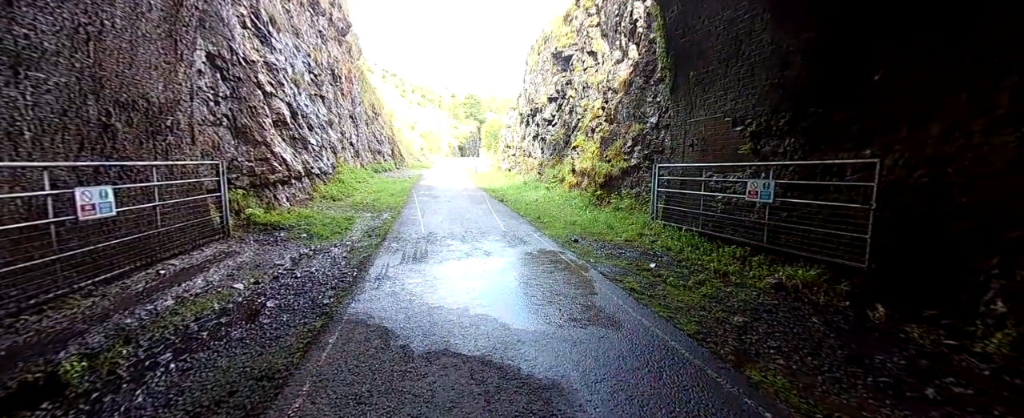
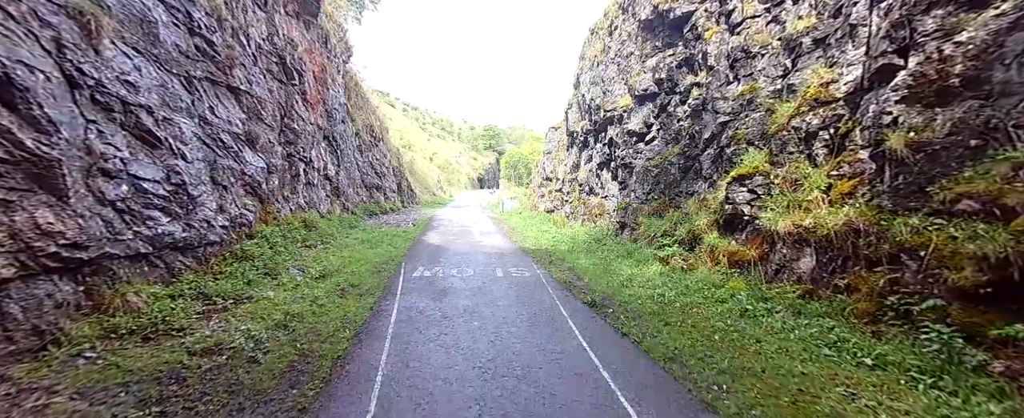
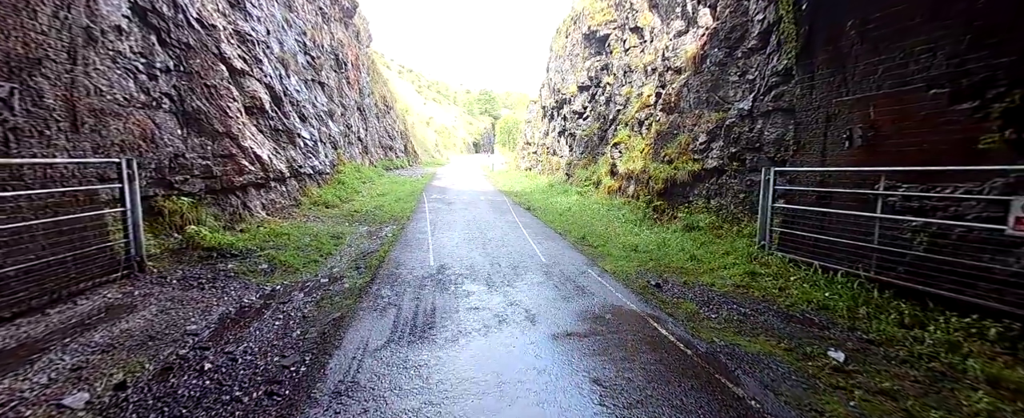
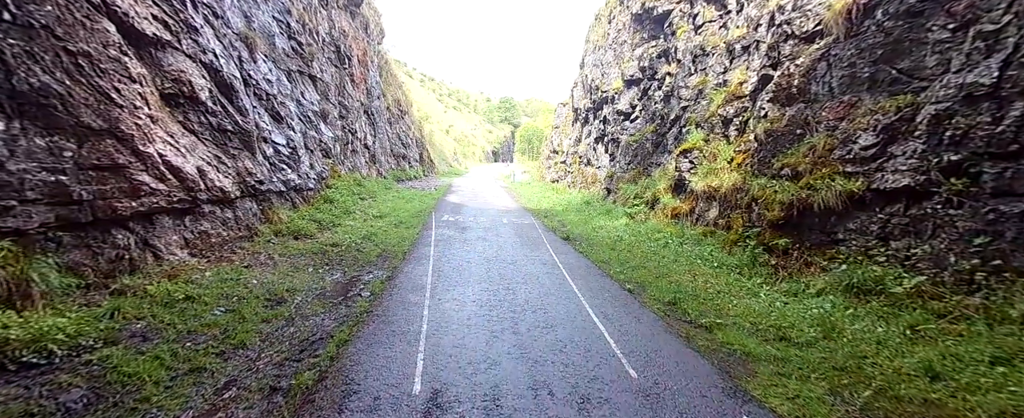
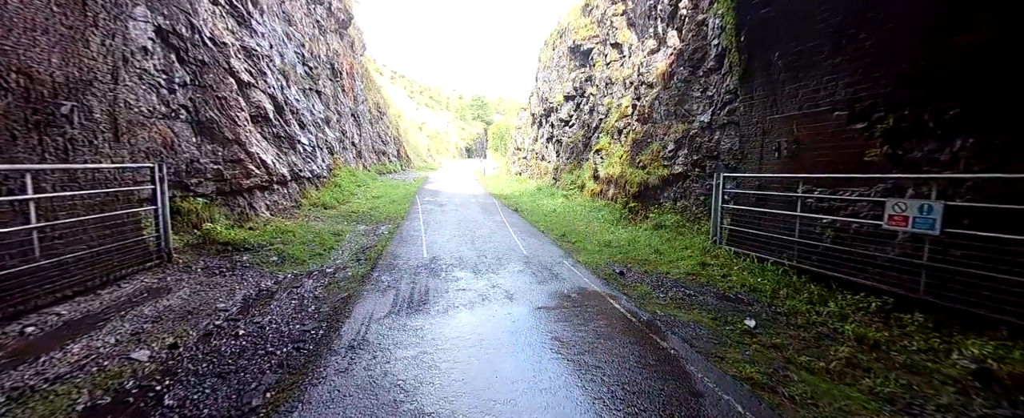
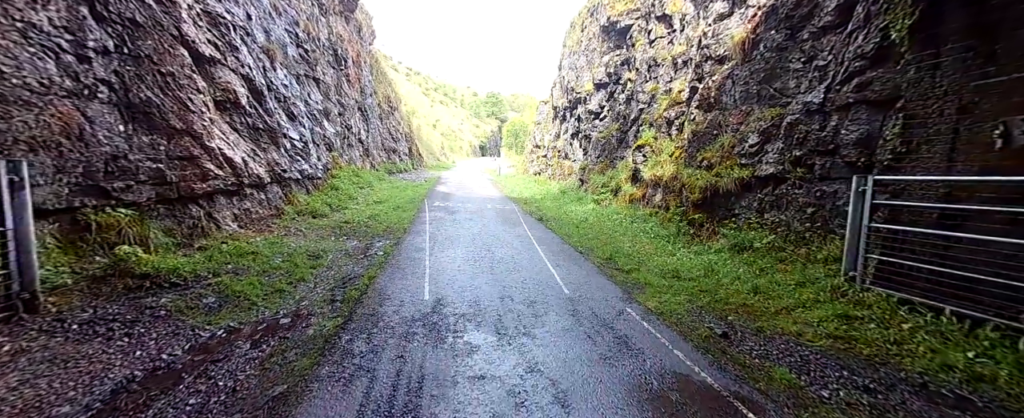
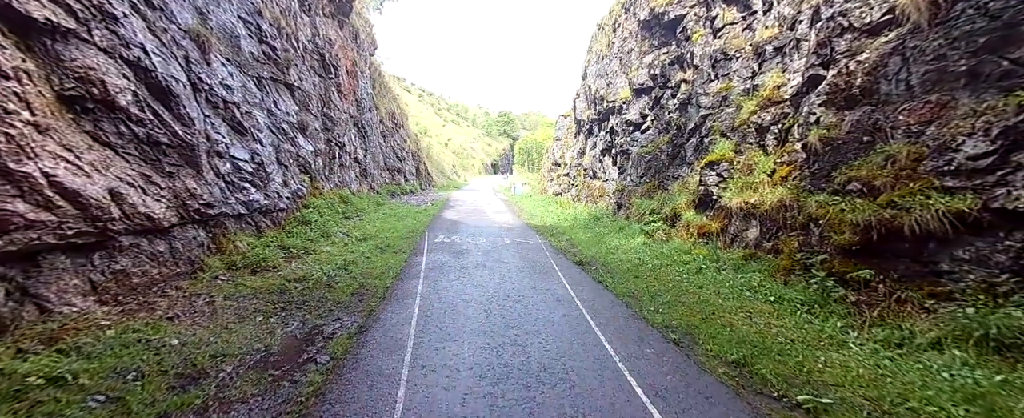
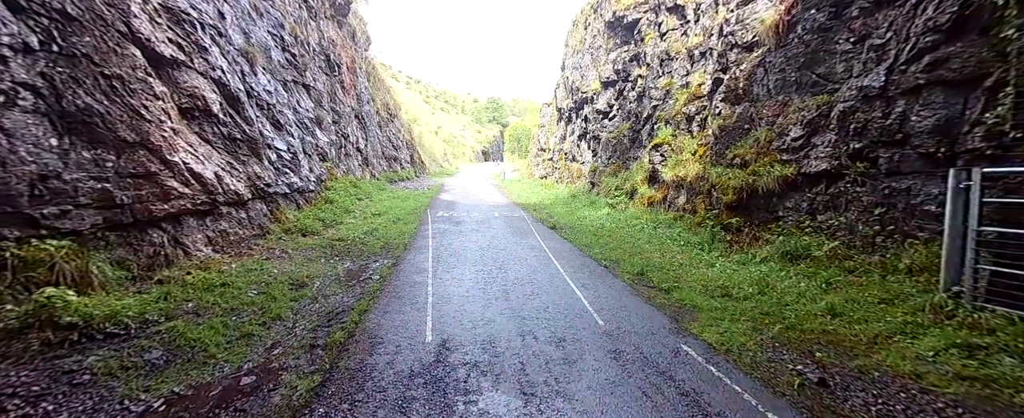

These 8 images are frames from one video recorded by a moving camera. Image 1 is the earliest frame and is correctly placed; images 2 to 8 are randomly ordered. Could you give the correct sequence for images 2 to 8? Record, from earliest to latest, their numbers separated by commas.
5, 3, 6, 8, 4, 7, 2
